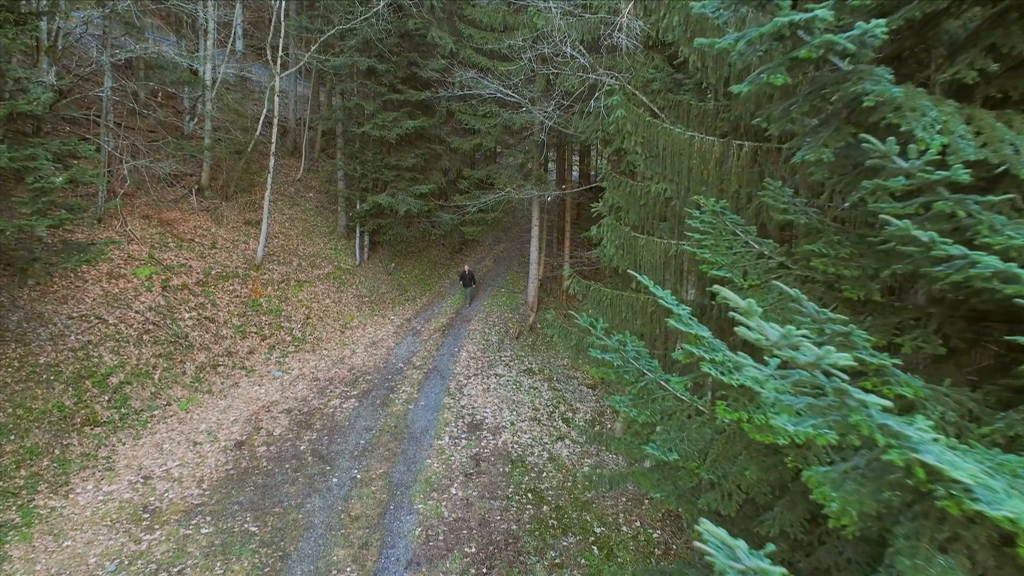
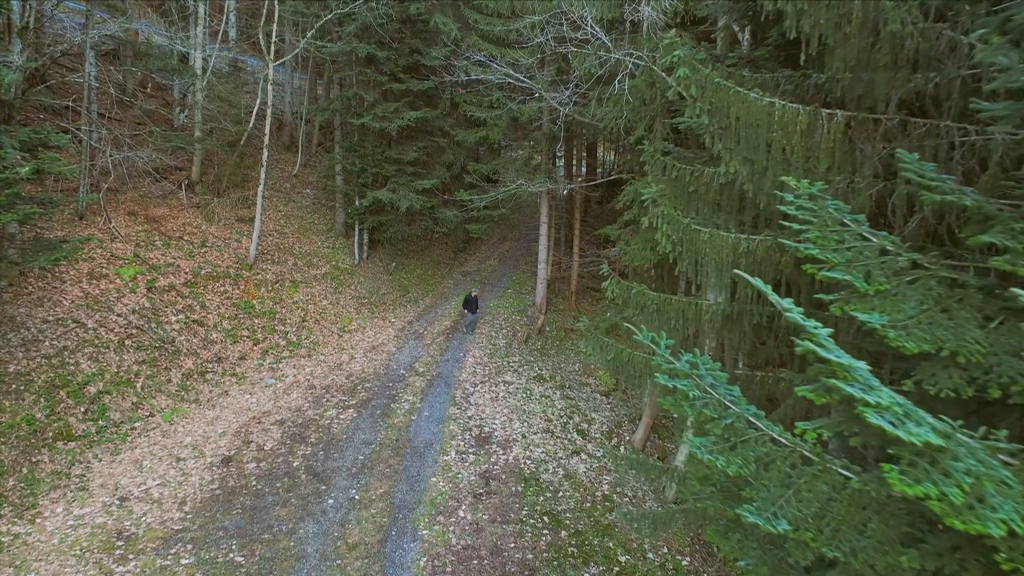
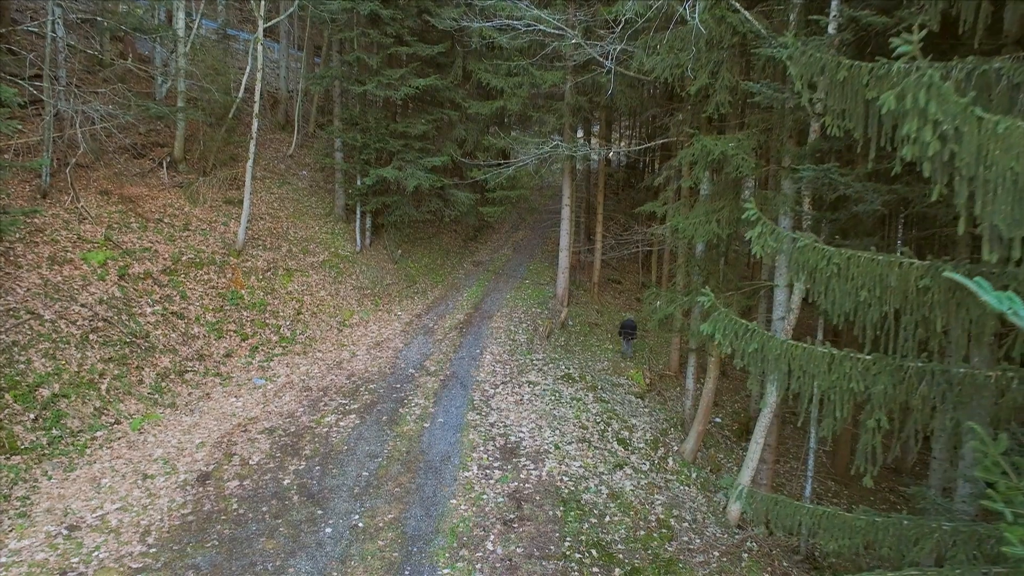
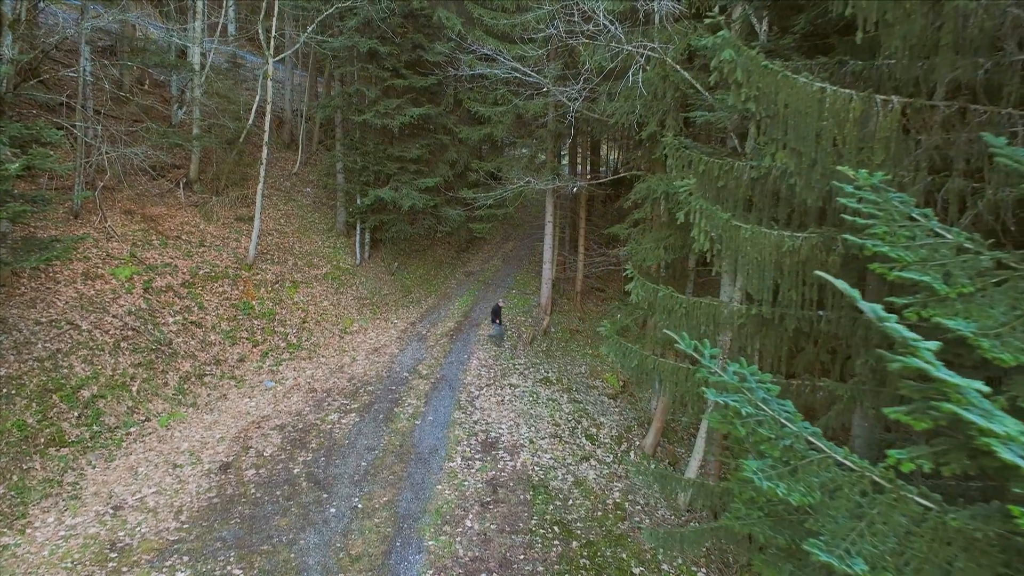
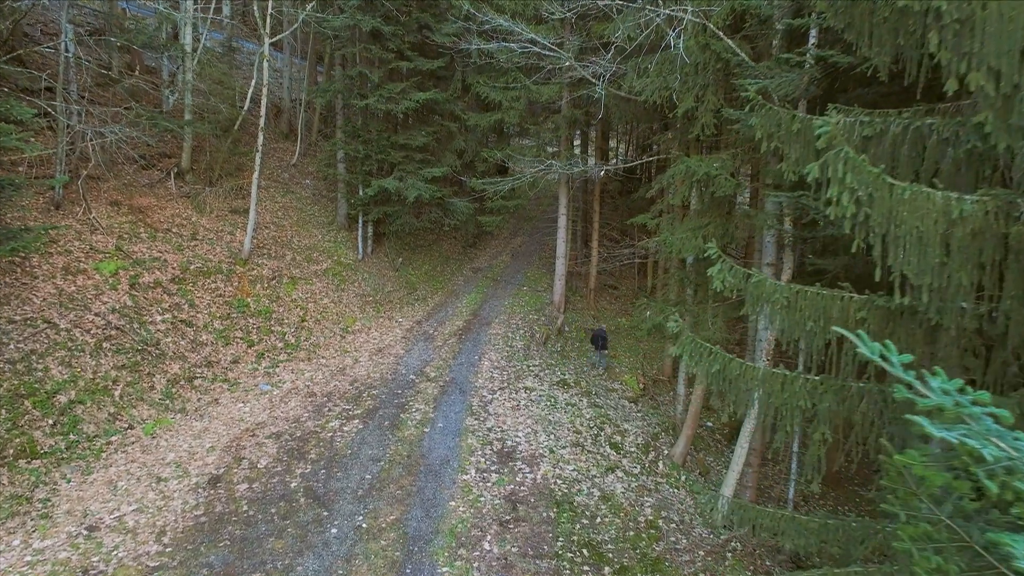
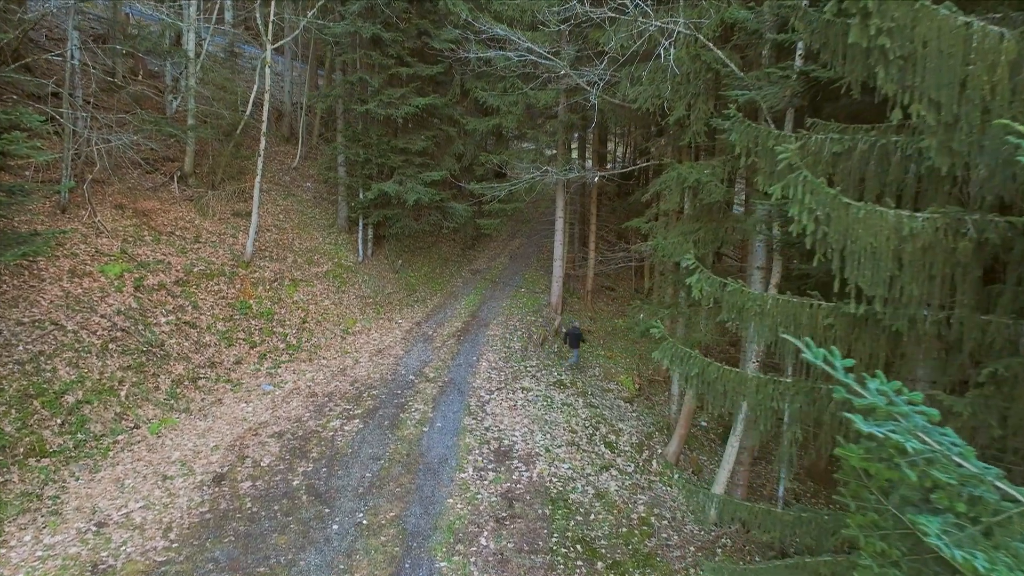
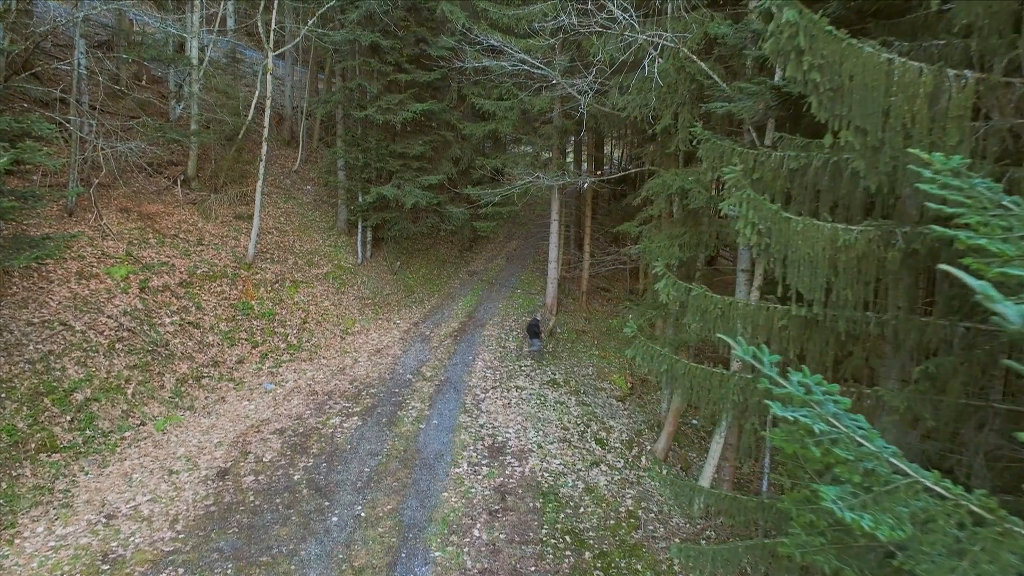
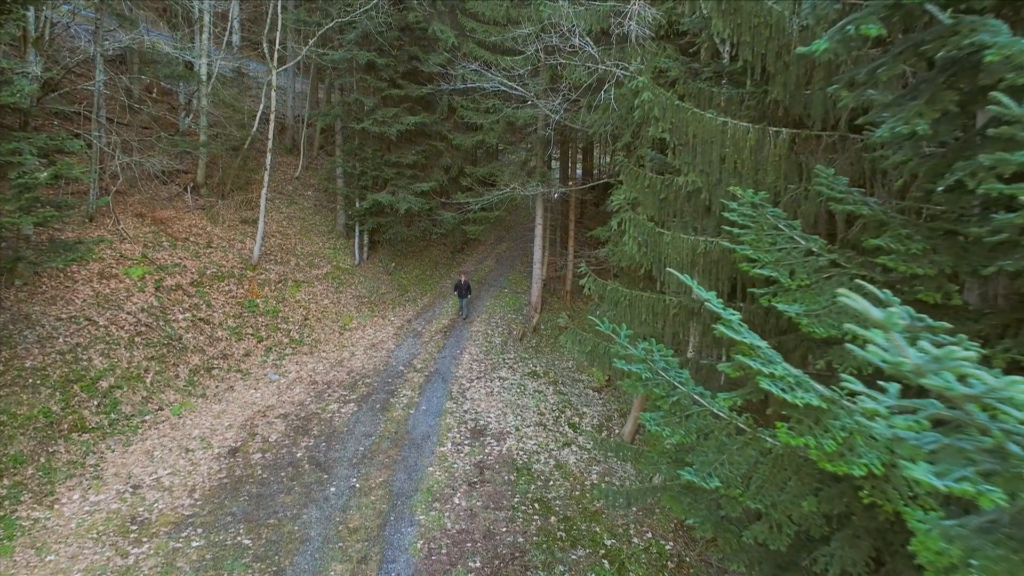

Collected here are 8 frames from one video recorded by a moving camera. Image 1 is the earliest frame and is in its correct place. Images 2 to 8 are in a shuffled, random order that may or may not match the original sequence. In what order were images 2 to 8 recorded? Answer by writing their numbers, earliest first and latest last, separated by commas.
8, 2, 4, 7, 6, 5, 3
